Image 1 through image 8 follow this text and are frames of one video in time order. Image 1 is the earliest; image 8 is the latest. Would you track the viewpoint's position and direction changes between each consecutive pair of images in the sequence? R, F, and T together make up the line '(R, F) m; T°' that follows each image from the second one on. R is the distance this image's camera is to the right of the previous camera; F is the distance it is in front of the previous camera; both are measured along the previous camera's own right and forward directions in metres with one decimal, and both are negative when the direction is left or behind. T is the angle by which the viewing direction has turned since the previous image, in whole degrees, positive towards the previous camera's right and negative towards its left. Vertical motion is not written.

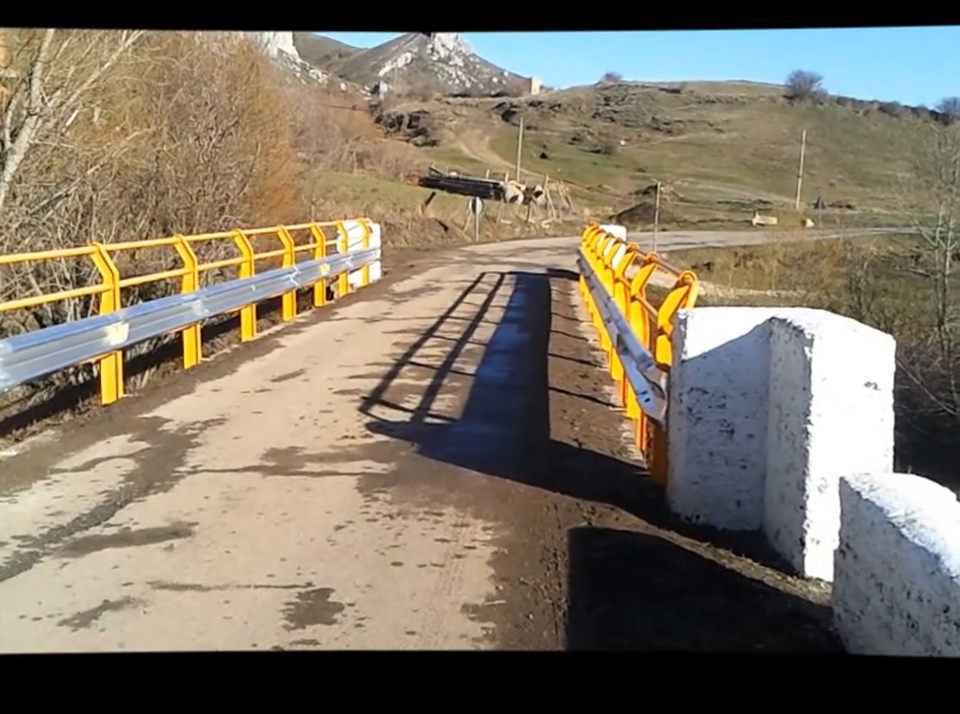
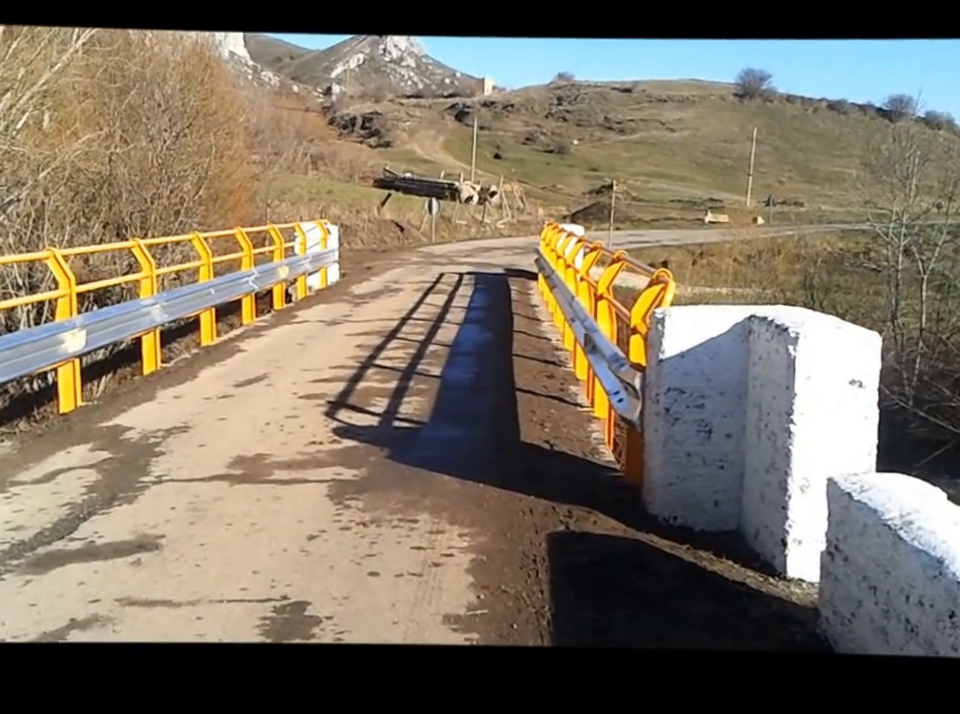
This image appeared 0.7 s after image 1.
(-0.1, +0.1) m; +2°
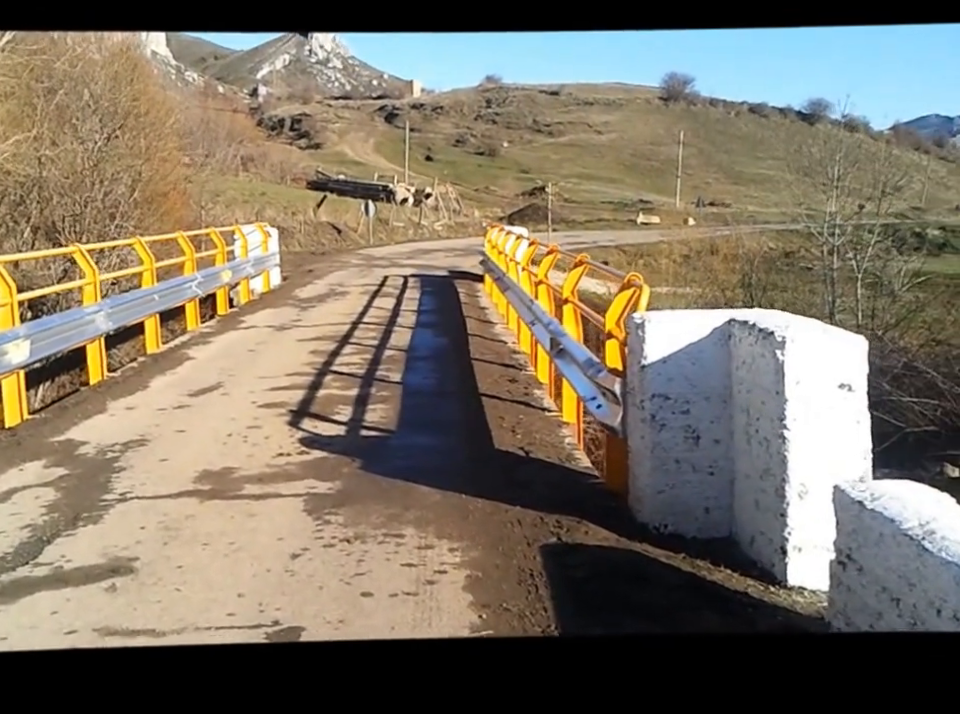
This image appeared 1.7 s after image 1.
(-0.3, +0.2) m; +4°
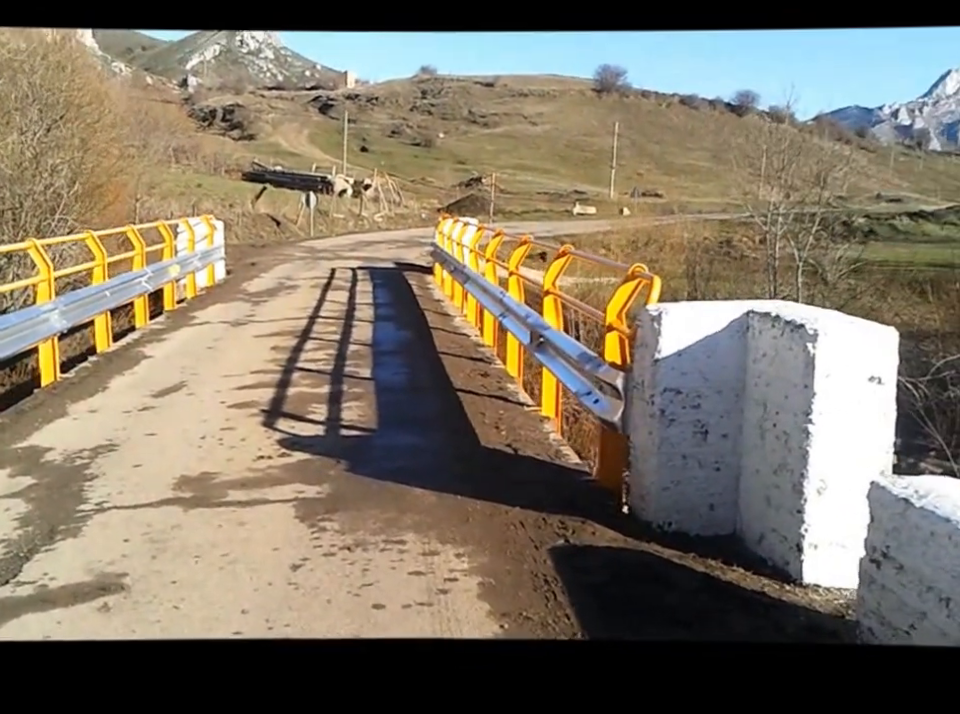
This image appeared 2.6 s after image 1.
(-0.3, +0.2) m; +3°
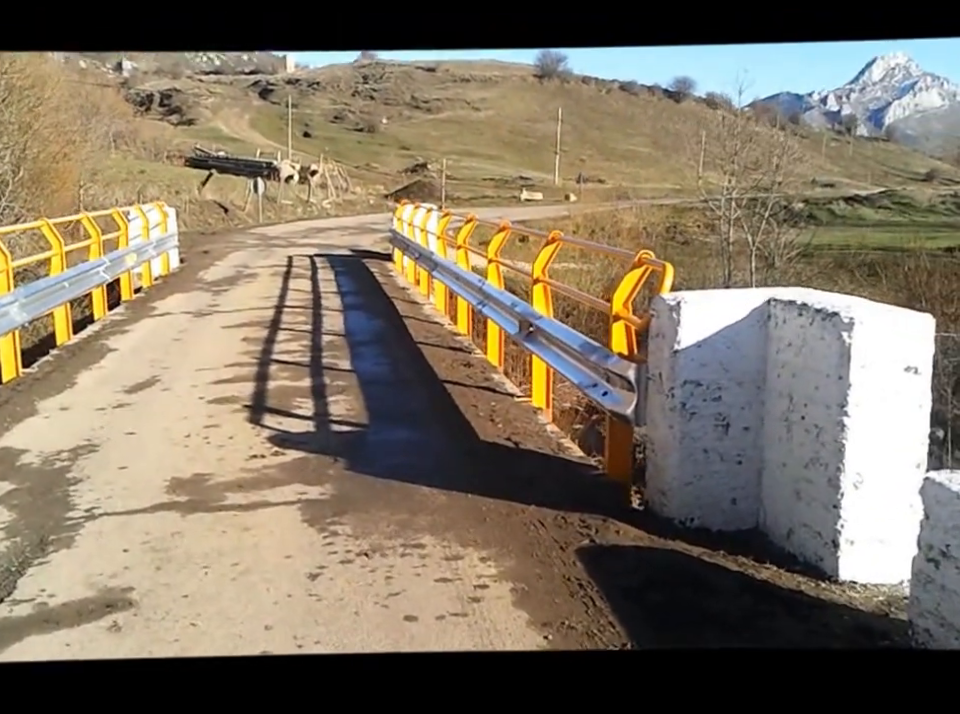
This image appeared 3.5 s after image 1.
(-0.4, +0.3) m; +3°
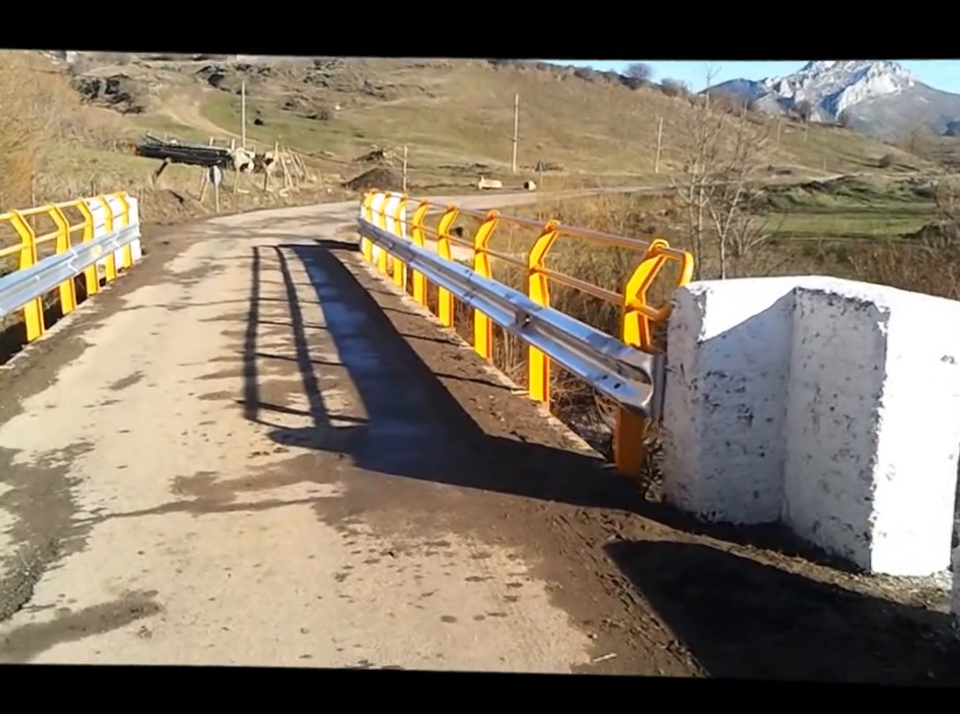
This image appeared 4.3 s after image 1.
(-0.3, +0.1) m; +2°
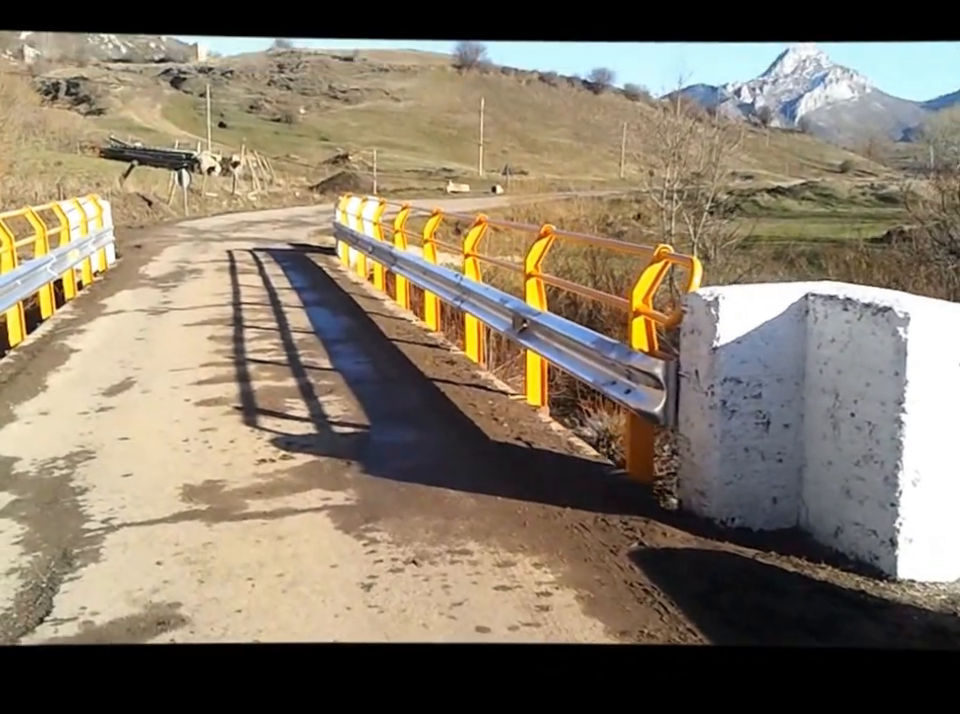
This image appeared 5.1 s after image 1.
(-0.3, 0.0) m; +2°
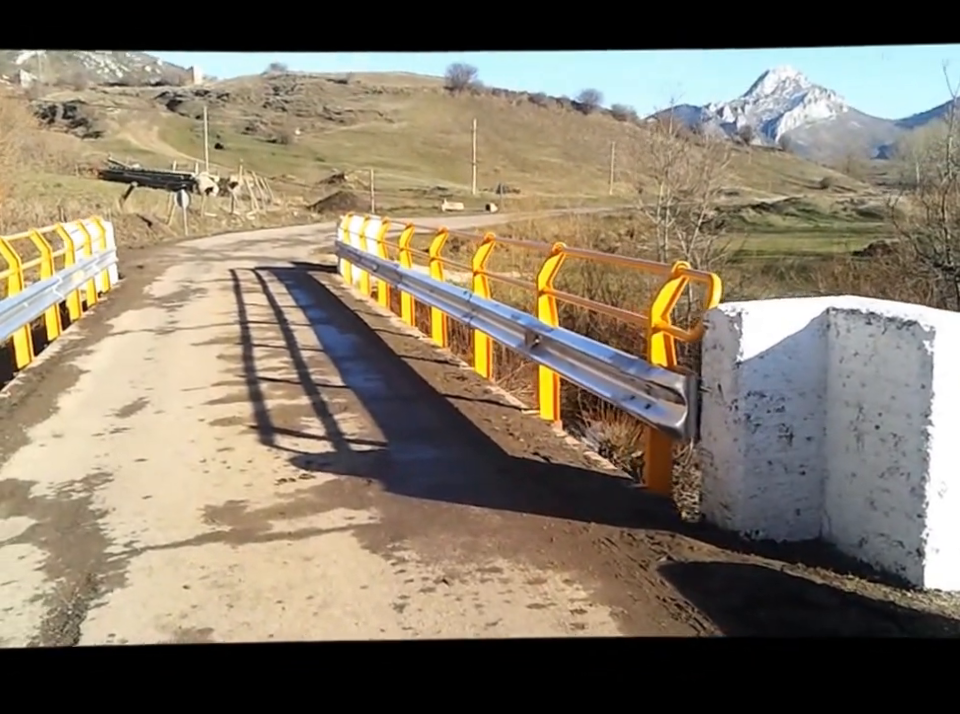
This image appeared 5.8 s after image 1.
(-0.1, 0.0) m; 0°
